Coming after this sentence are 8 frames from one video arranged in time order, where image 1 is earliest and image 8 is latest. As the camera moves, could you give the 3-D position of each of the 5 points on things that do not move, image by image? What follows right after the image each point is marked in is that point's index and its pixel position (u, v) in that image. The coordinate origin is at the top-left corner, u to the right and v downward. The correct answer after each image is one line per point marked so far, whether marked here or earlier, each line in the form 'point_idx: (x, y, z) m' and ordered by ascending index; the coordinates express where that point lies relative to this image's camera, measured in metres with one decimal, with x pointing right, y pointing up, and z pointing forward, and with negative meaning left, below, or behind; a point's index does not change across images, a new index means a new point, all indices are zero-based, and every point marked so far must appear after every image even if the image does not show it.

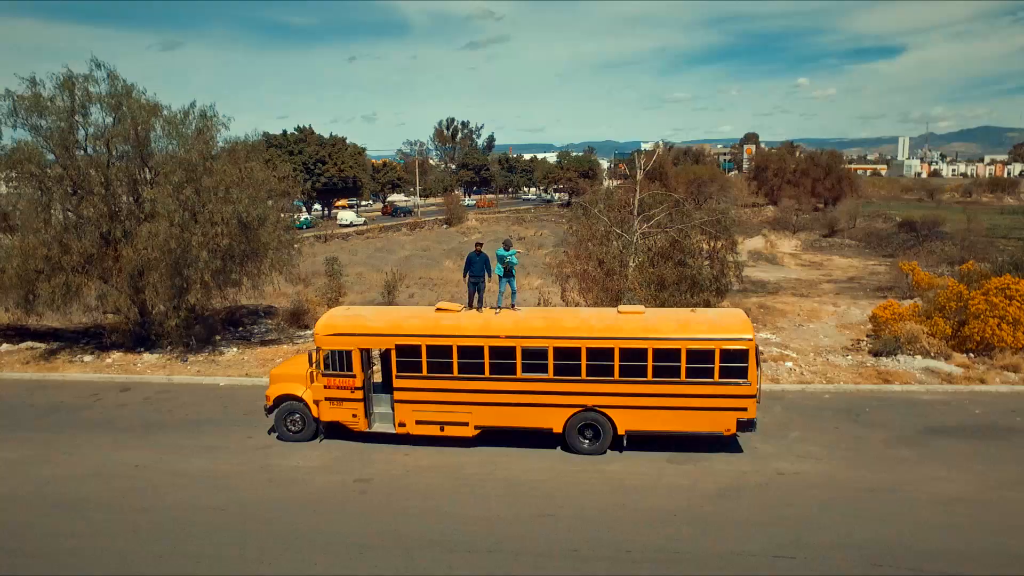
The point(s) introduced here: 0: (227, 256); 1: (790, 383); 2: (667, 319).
0: (-5.6, +0.6, +15.3) m
1: (+4.8, -1.7, +13.6) m
2: (+2.1, -0.4, +10.5) m
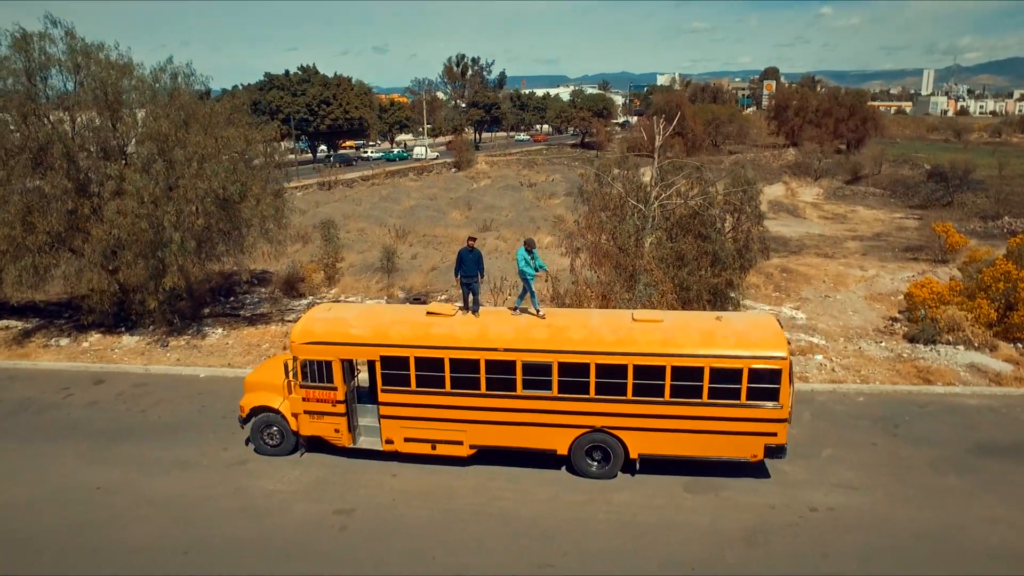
0: (-5.6, +0.9, +14.1) m
1: (+4.9, -1.5, +12.4) m
2: (+2.1, -0.5, +9.2) m
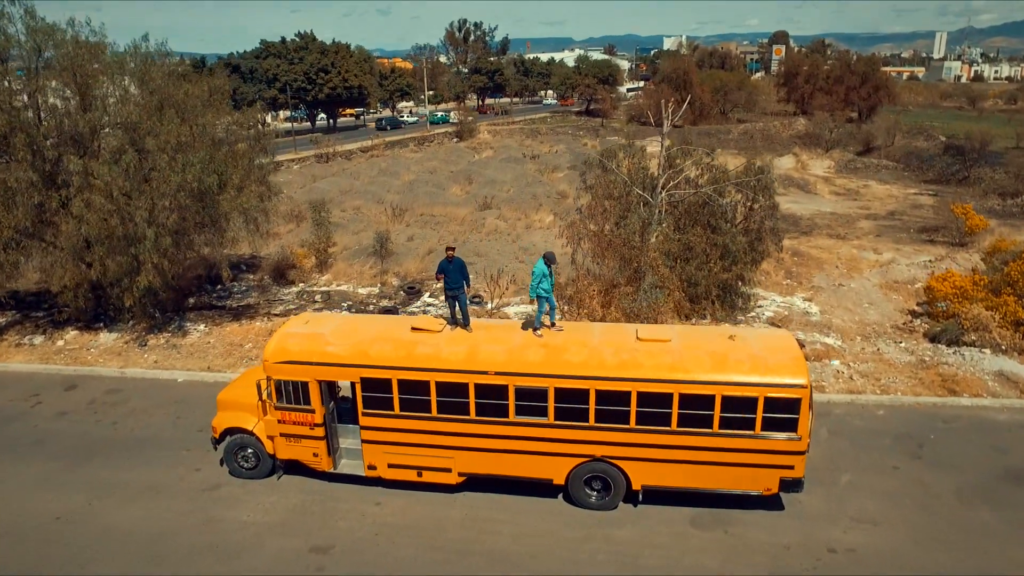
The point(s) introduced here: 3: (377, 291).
0: (-5.6, +1.0, +13.2) m
1: (+4.8, -1.6, +11.6) m
2: (+2.0, -0.7, +8.4) m
3: (-3.3, 0.0, +18.8) m
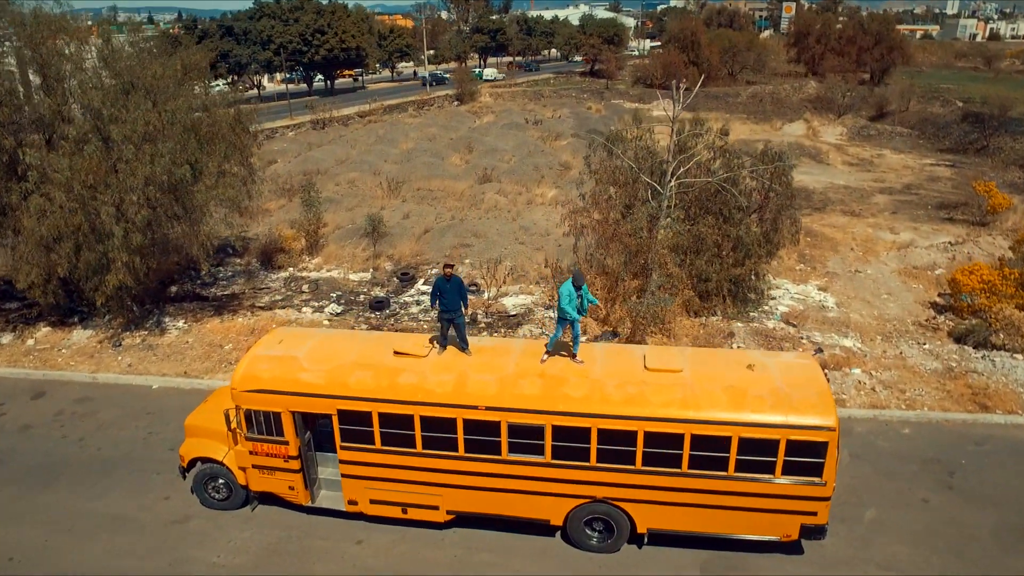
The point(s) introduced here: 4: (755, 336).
0: (-5.7, +1.0, +12.3) m
1: (+4.7, -1.6, +10.7) m
2: (+1.9, -0.9, +7.5) m
3: (-3.3, +0.3, +17.9) m
4: (+4.0, -0.8, +12.7) m
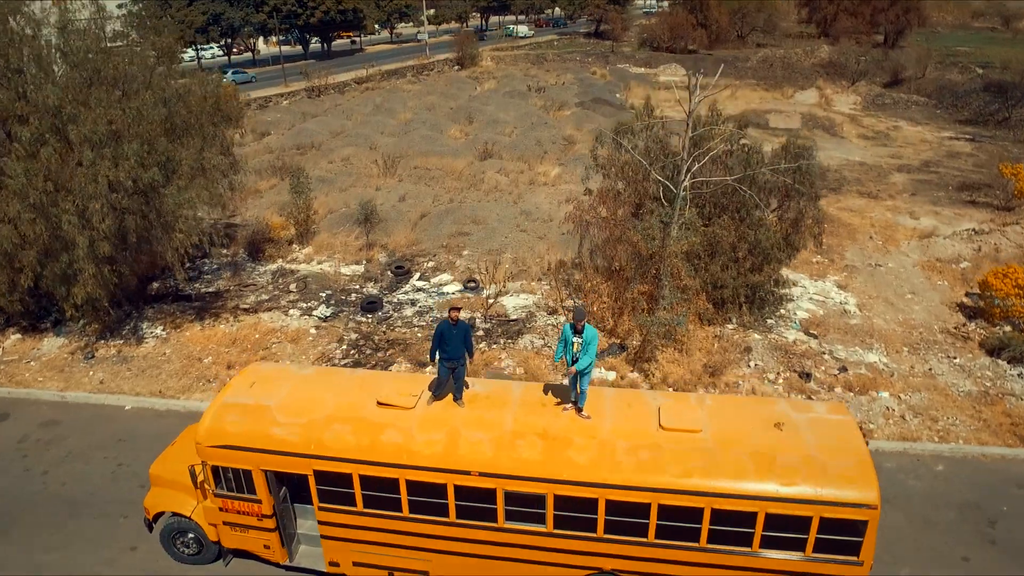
0: (-5.7, +0.8, +11.3) m
1: (+4.7, -1.9, +9.9) m
2: (+1.9, -1.4, +6.6) m
3: (-3.3, +0.4, +17.0) m
4: (+3.9, -1.0, +11.8) m
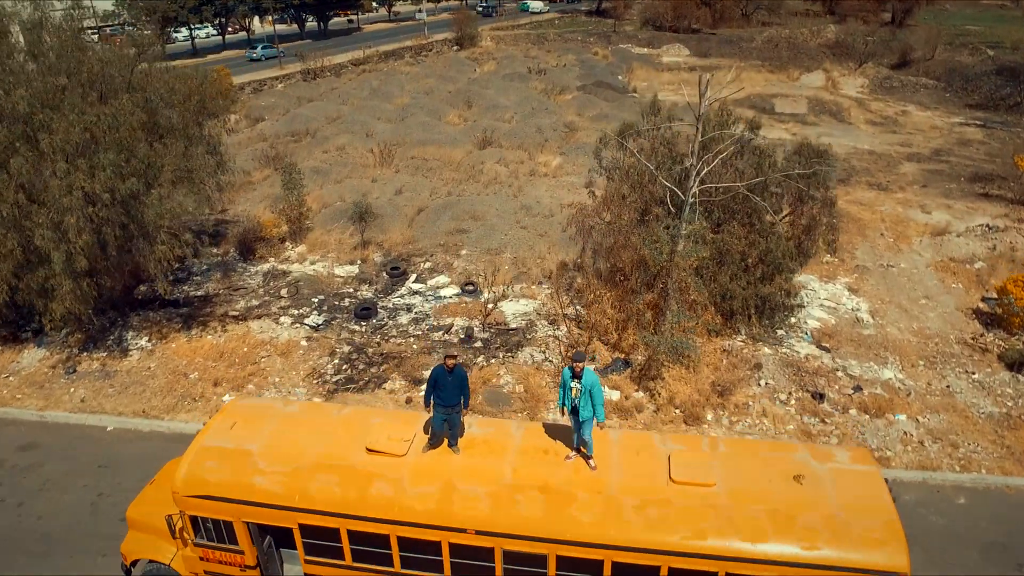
0: (-5.7, +0.6, +10.8) m
1: (+4.7, -2.2, +9.4) m
2: (+1.9, -1.7, +6.1) m
3: (-3.3, +0.4, +16.4) m
4: (+3.9, -1.2, +11.3) m
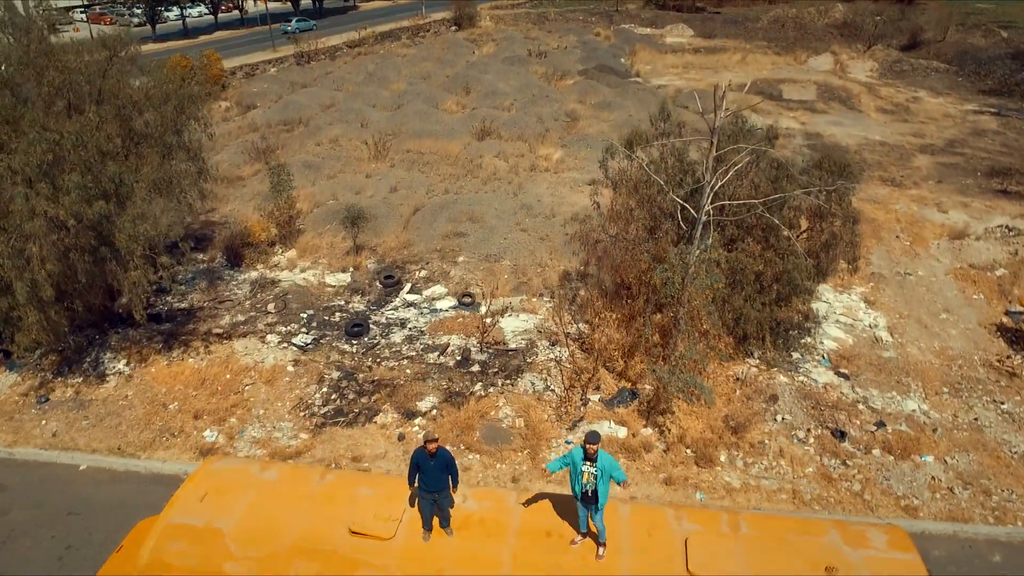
0: (-5.7, +0.2, +10.0) m
1: (+4.7, -2.6, +8.7) m
2: (+1.9, -2.2, +5.5) m
3: (-3.3, +0.2, +15.7) m
4: (+3.9, -1.5, +10.6) m
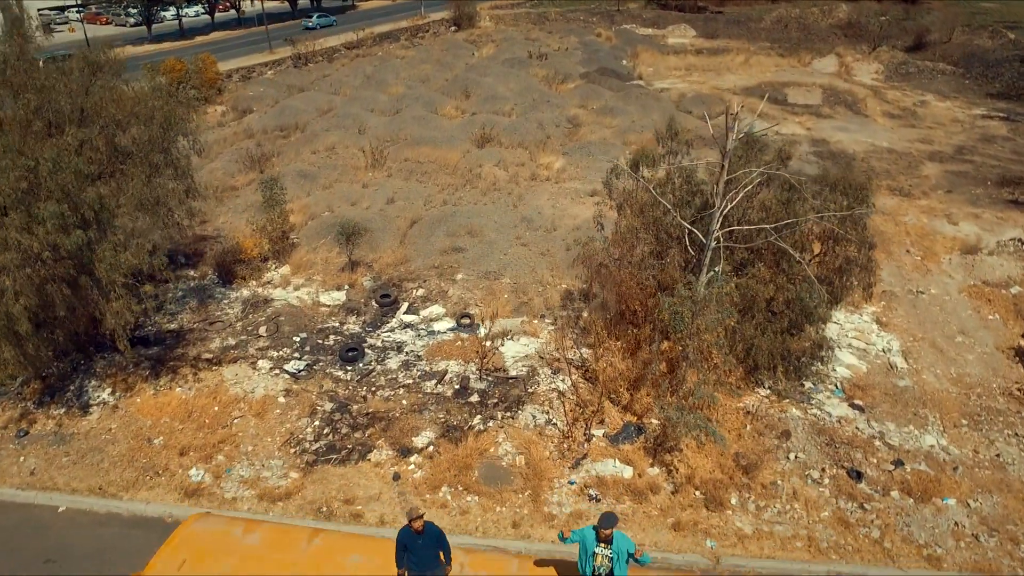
0: (-5.7, -0.2, +9.5) m
1: (+4.7, -3.0, +8.2) m
2: (+1.9, -2.6, +5.0) m
3: (-3.3, -0.2, +15.2) m
4: (+3.9, -1.9, +10.1) m
